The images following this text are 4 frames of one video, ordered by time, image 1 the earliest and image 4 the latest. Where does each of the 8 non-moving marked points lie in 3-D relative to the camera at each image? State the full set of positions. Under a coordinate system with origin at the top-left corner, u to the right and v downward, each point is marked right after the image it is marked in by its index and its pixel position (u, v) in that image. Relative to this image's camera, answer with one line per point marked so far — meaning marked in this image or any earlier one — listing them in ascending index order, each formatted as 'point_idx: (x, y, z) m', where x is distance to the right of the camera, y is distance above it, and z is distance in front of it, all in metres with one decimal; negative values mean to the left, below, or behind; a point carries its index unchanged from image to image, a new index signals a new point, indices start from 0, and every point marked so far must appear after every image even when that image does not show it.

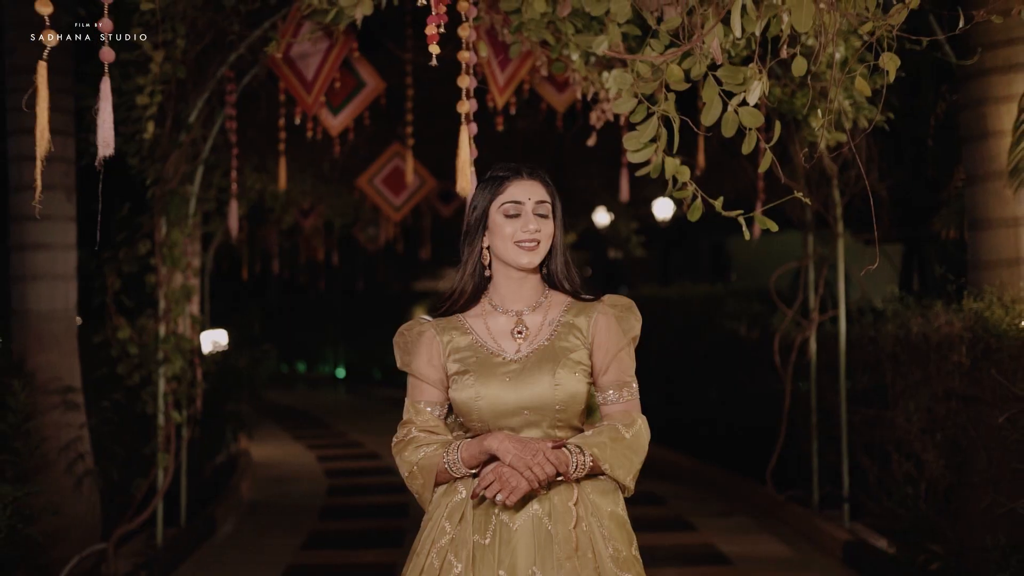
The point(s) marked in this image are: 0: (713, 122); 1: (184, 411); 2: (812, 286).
0: (+0.6, +0.5, +3.9) m
1: (-2.4, -0.9, +9.3) m
2: (+2.3, 0.0, +10.0) m
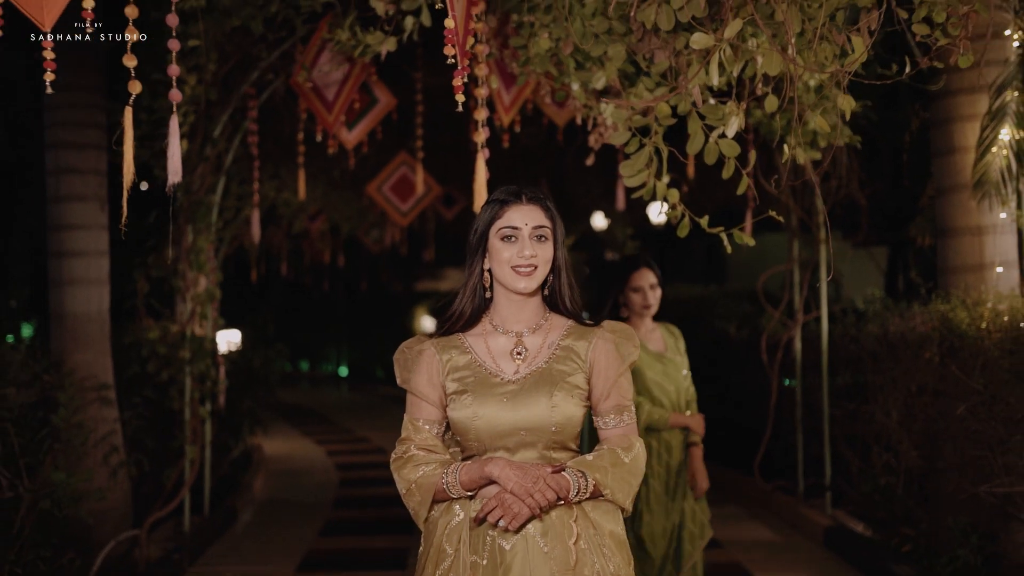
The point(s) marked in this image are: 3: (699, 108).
0: (+0.6, +0.5, +4.5) m
1: (-2.3, -0.9, +9.9) m
2: (+2.4, 0.0, +10.7) m
3: (+0.7, +0.6, +4.5) m
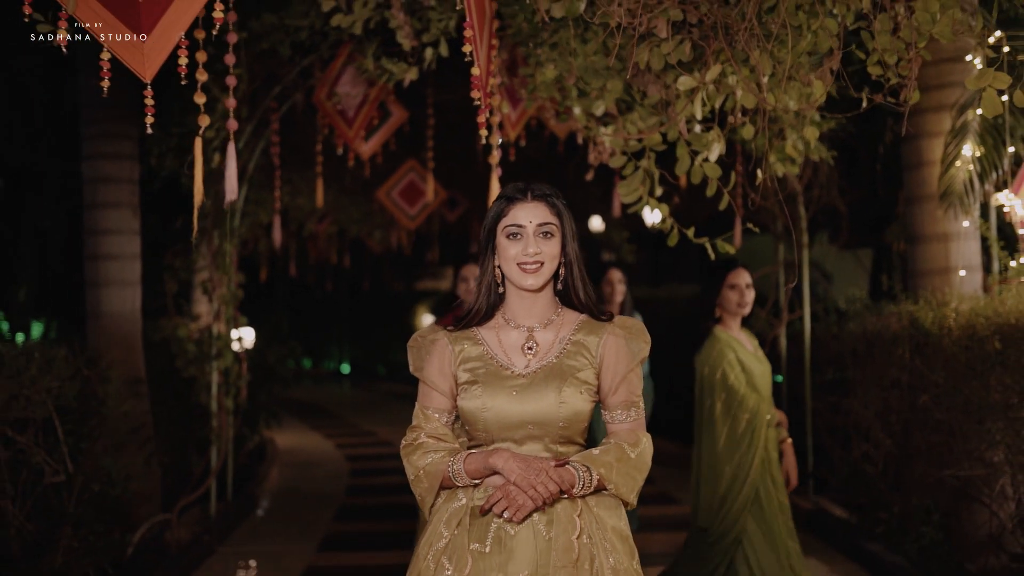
0: (+0.7, +0.5, +5.2) m
1: (-2.3, -0.9, +10.6) m
2: (+2.4, 0.0, +11.4) m
3: (+0.7, +0.6, +5.2) m
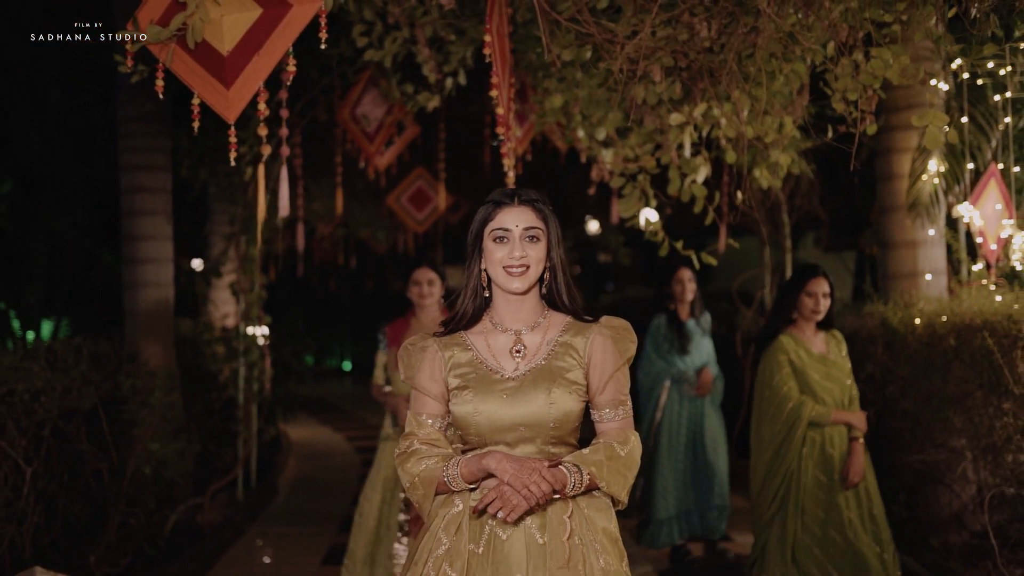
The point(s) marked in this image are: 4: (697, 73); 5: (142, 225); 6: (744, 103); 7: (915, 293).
0: (+0.8, +0.4, +6.0) m
1: (-2.3, -0.9, +11.4) m
2: (+2.4, 0.0, +12.2) m
3: (+0.8, +0.6, +6.0) m
4: (+0.9, +1.0, +6.1) m
5: (-2.8, +0.5, +10.0) m
6: (+1.1, +0.8, +5.9) m
7: (+2.7, 0.0, +8.8) m
